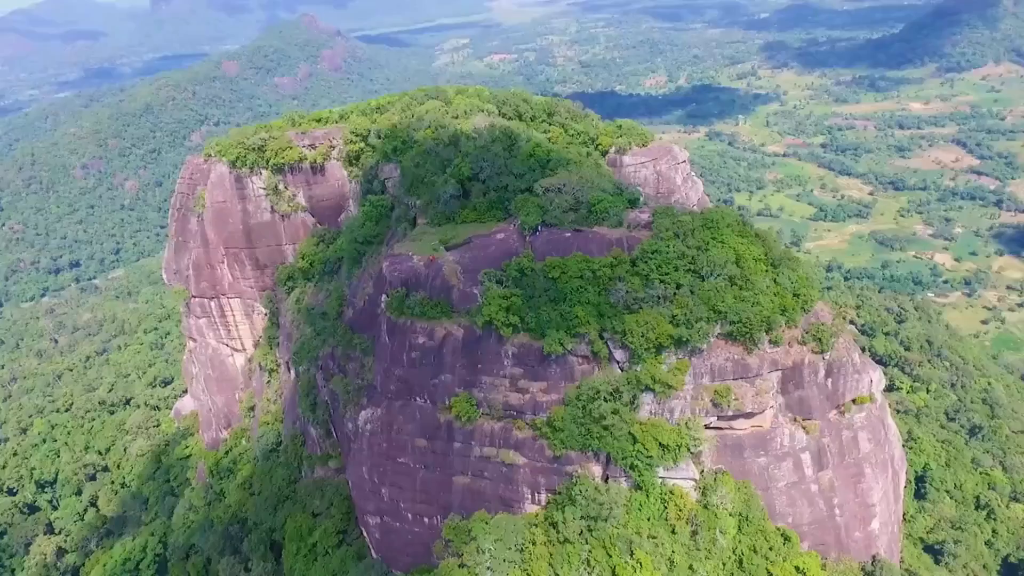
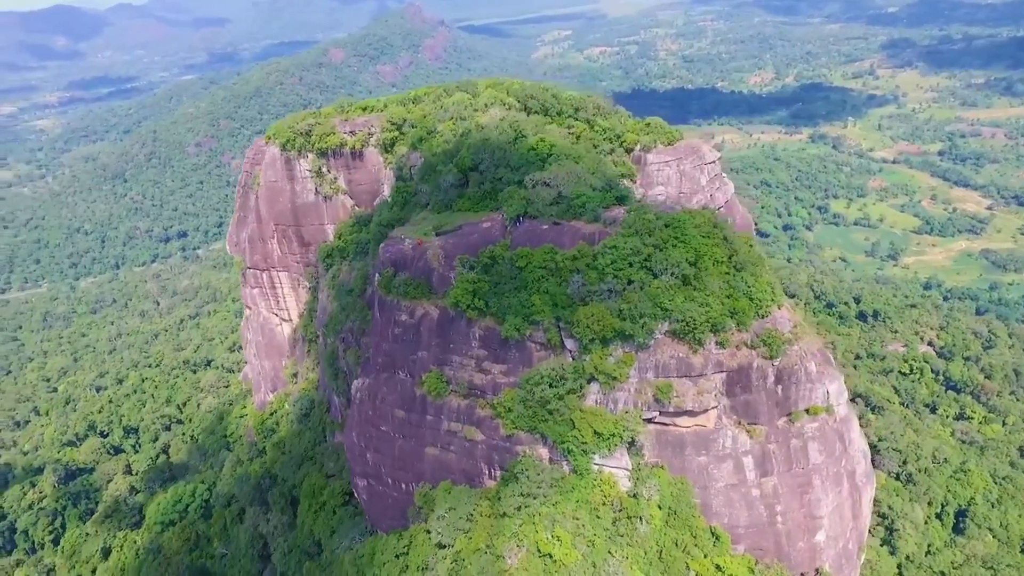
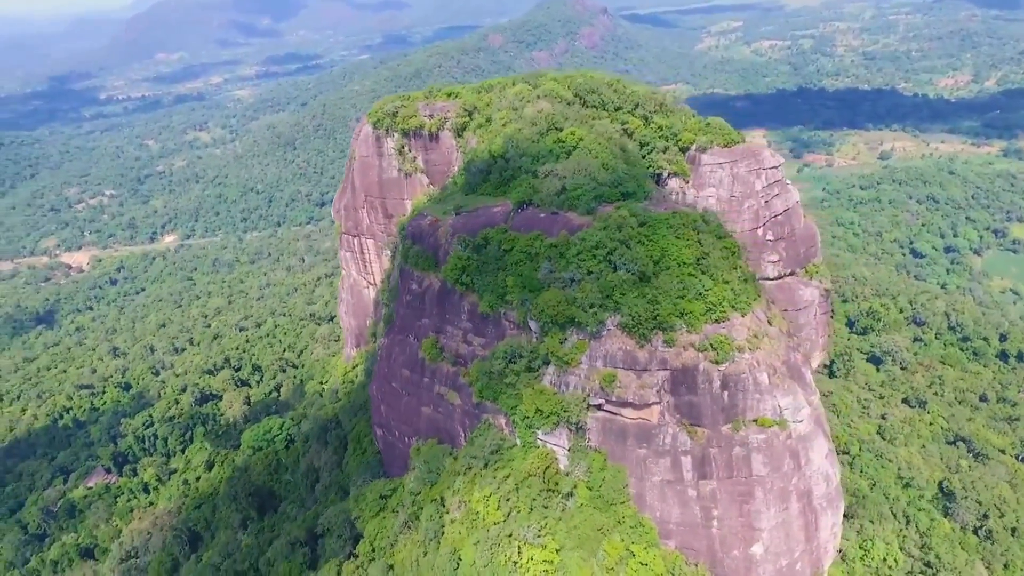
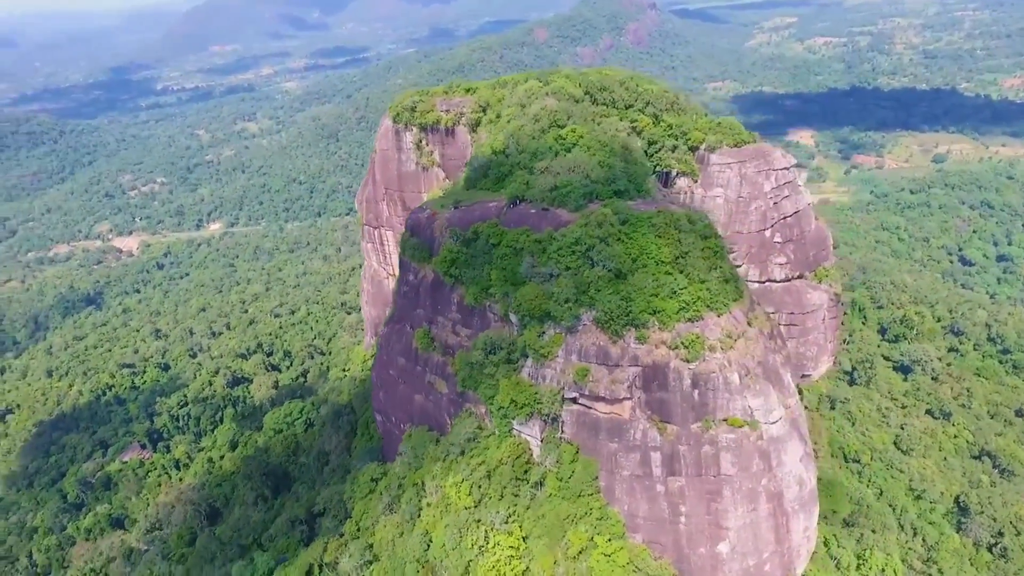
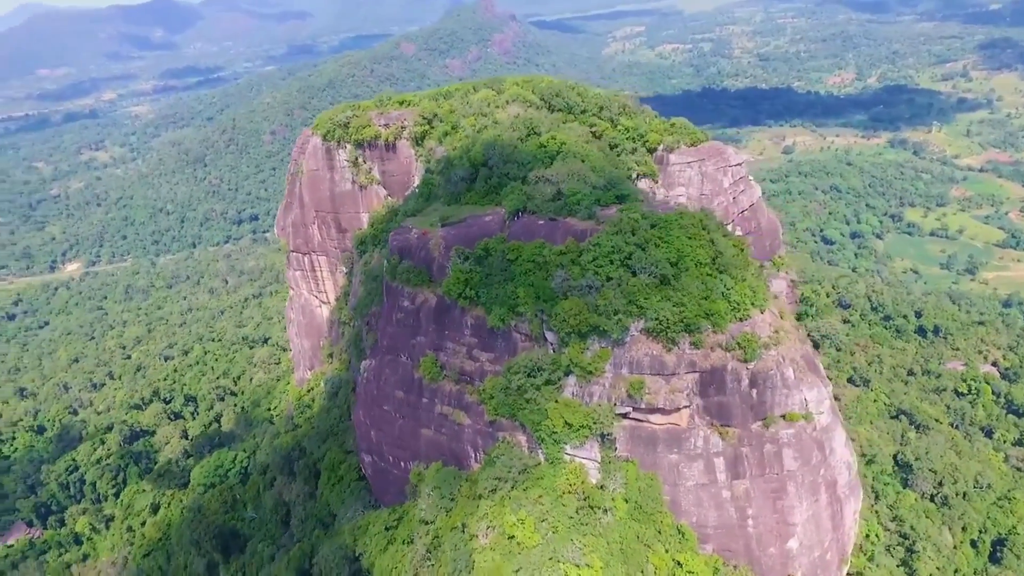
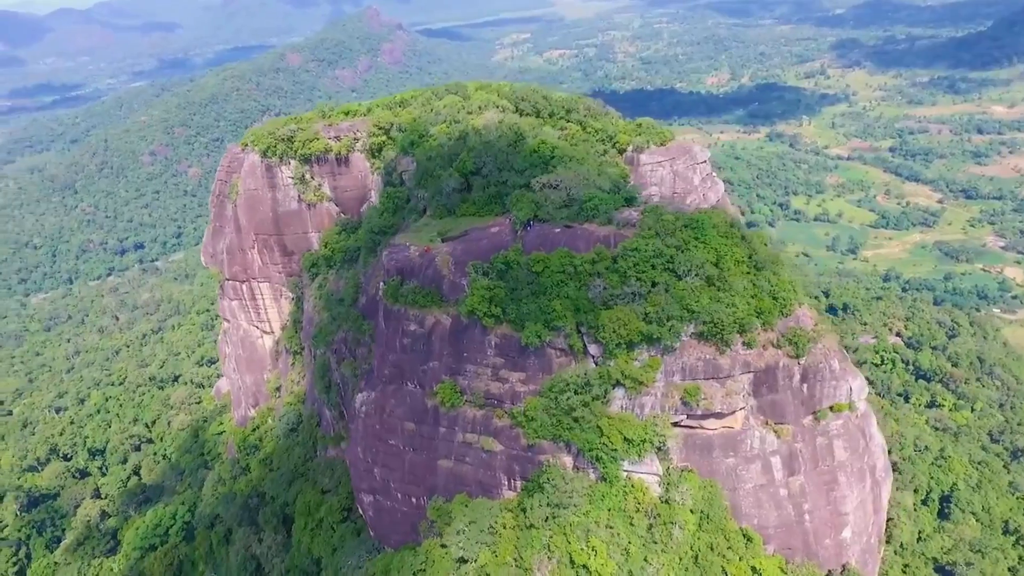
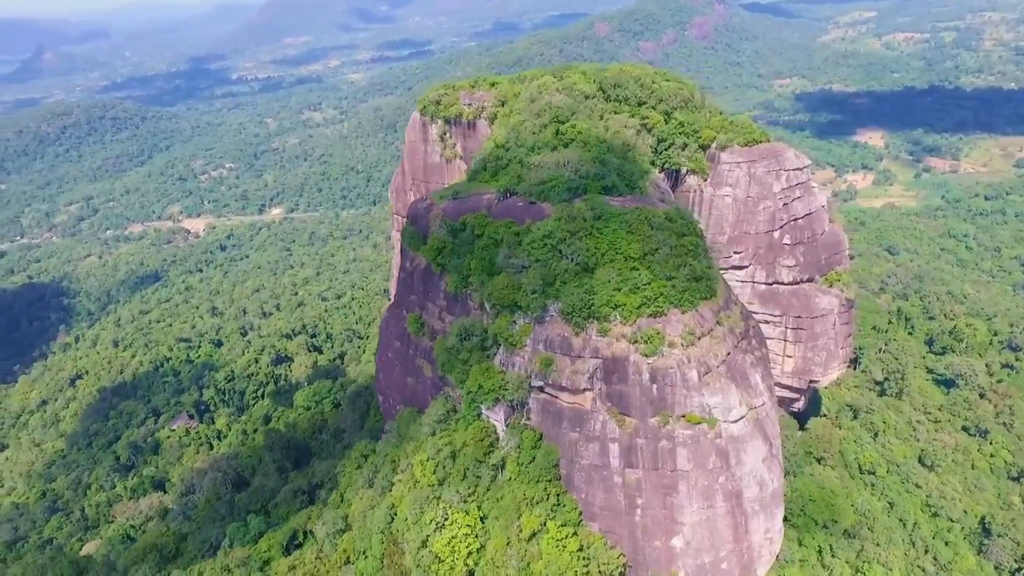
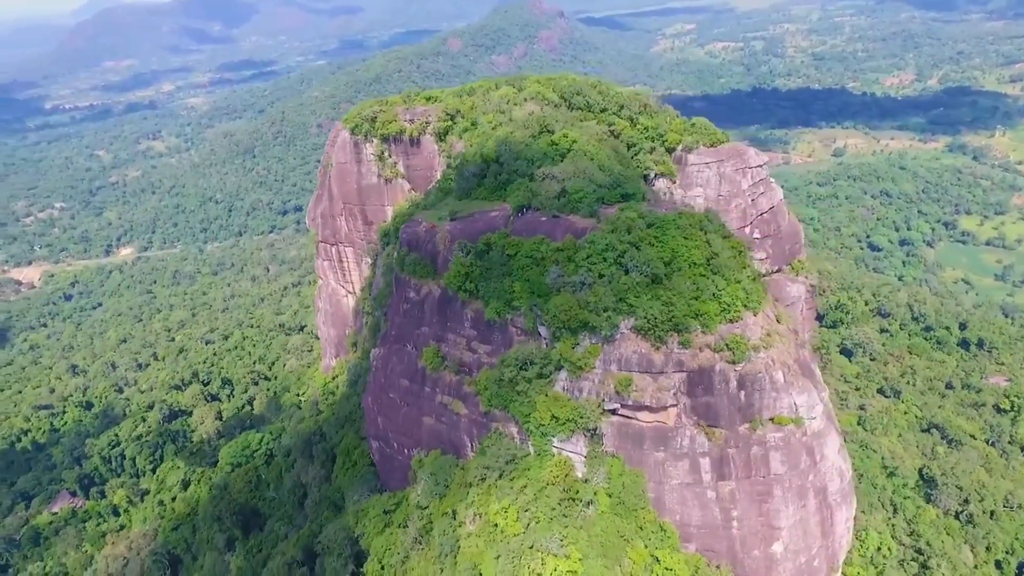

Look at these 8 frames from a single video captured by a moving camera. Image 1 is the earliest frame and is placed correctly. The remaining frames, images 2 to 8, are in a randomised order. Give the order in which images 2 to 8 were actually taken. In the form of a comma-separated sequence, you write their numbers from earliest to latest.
6, 2, 5, 8, 3, 4, 7
